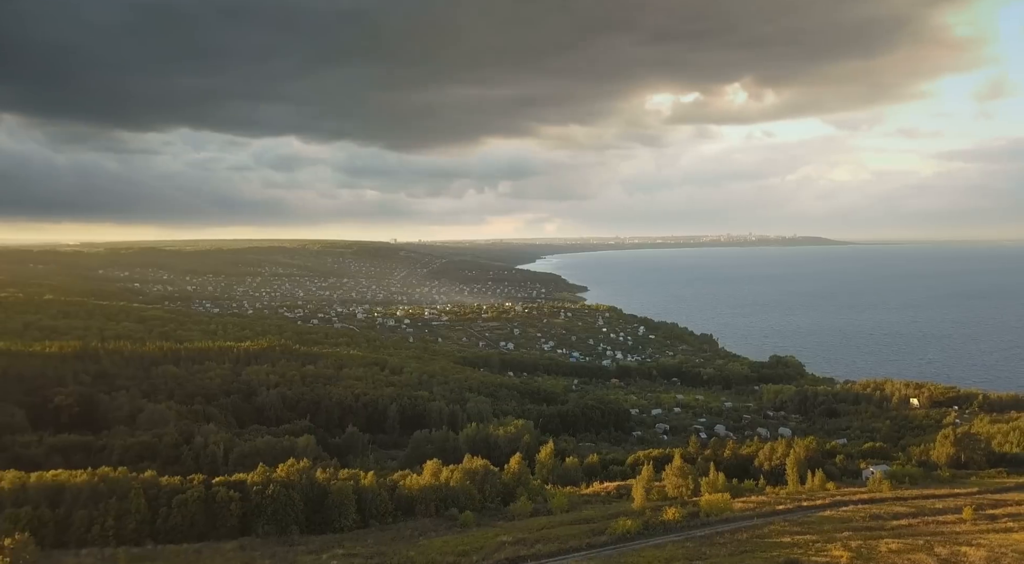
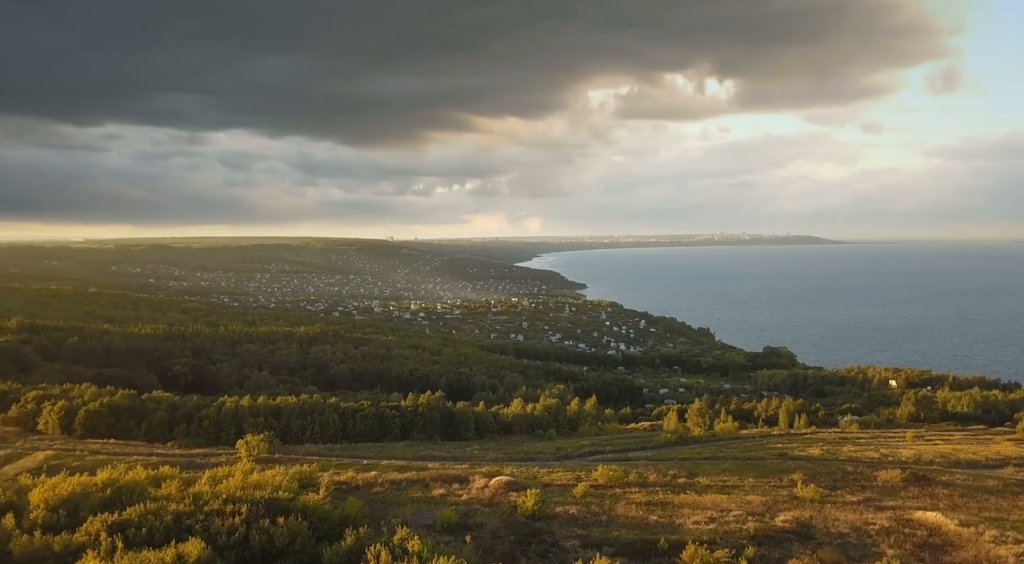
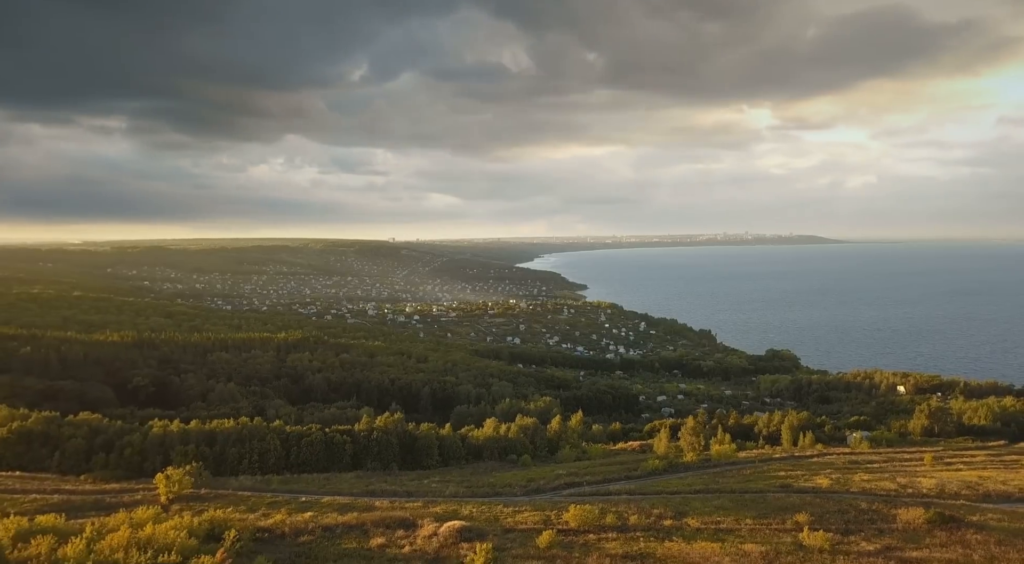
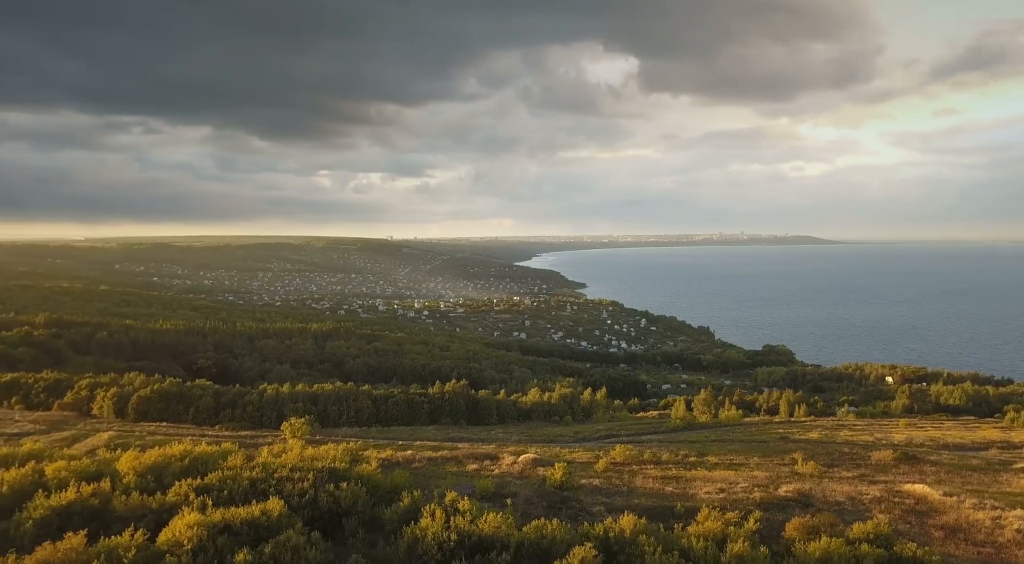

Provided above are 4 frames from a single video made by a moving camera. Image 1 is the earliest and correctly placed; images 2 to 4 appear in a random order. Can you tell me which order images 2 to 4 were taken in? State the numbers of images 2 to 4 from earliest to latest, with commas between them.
3, 2, 4
